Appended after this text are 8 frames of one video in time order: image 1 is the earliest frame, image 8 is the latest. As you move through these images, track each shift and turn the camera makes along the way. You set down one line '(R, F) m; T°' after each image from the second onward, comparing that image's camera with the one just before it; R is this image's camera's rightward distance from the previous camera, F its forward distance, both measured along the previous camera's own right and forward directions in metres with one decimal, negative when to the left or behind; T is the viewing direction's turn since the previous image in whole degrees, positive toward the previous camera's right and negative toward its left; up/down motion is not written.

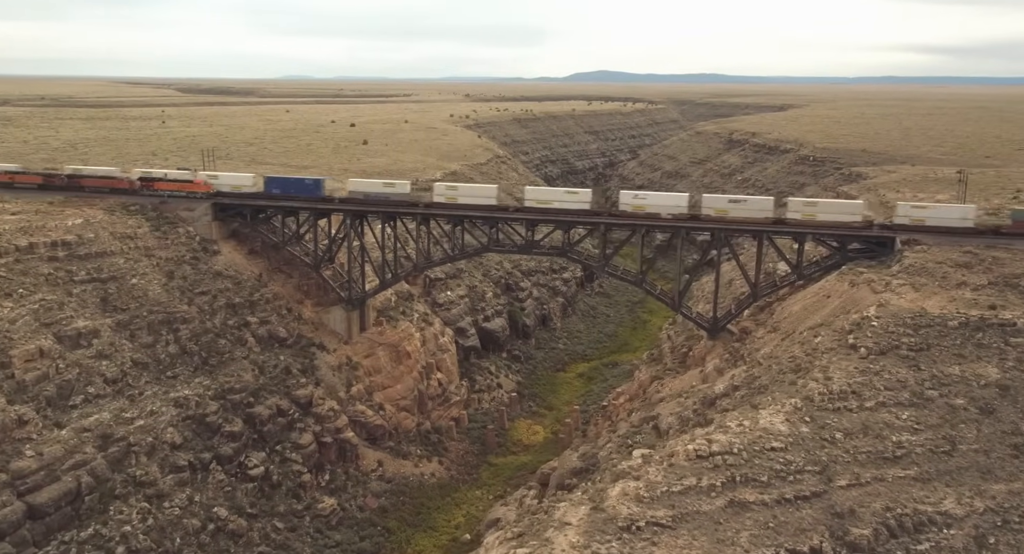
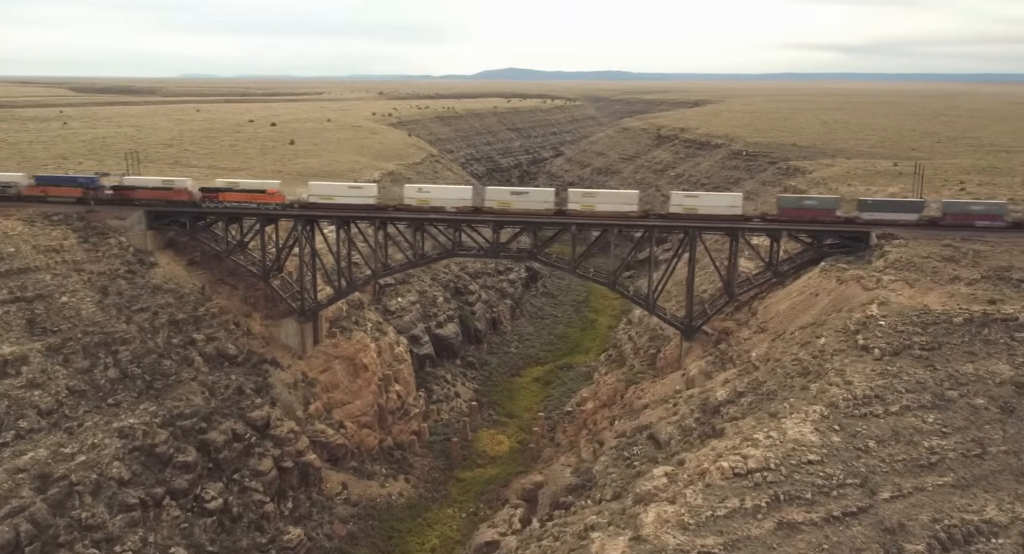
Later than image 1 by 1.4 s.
(-2.5, +2.2) m; +6°
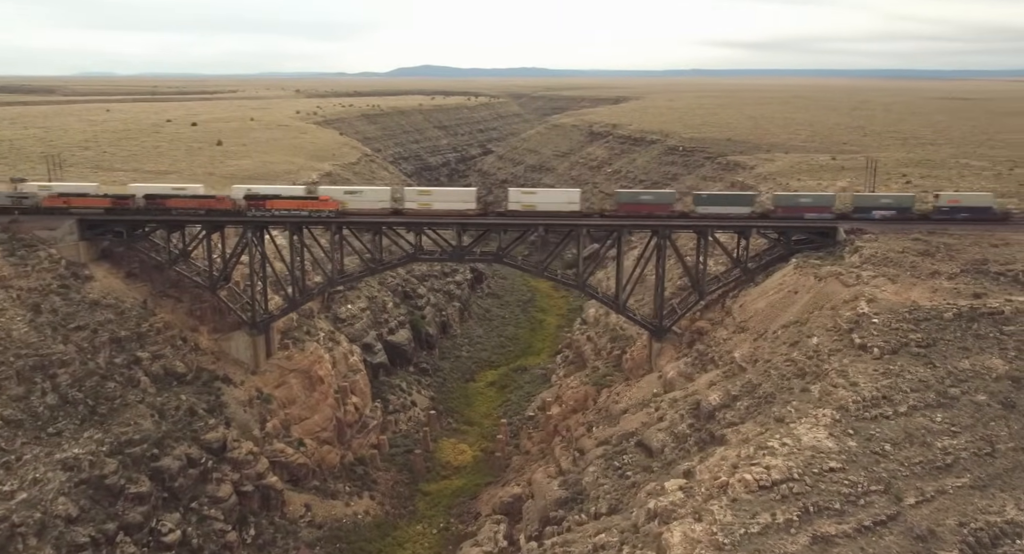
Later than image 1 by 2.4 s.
(-2.0, +1.5) m; +5°
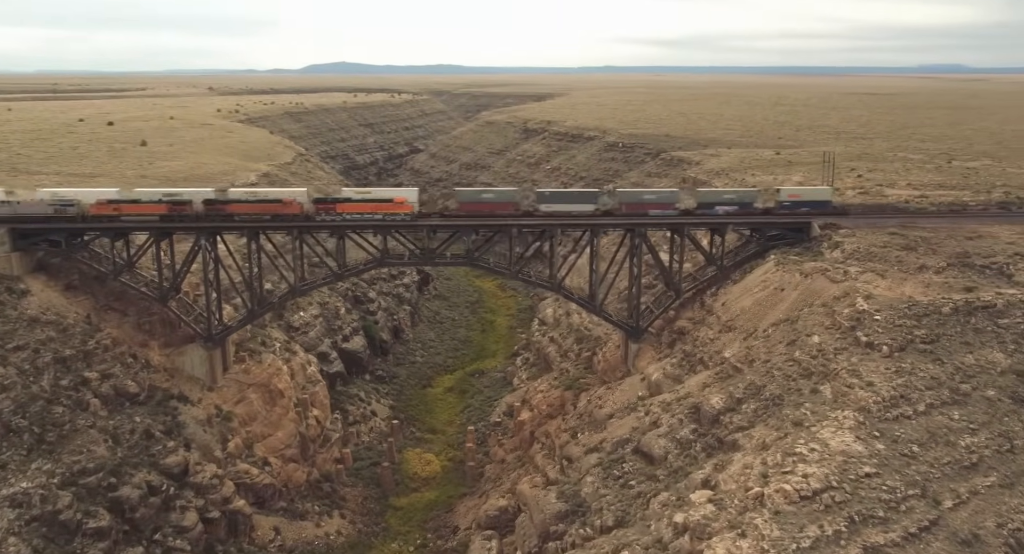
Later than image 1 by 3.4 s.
(-2.3, +1.5) m; +5°
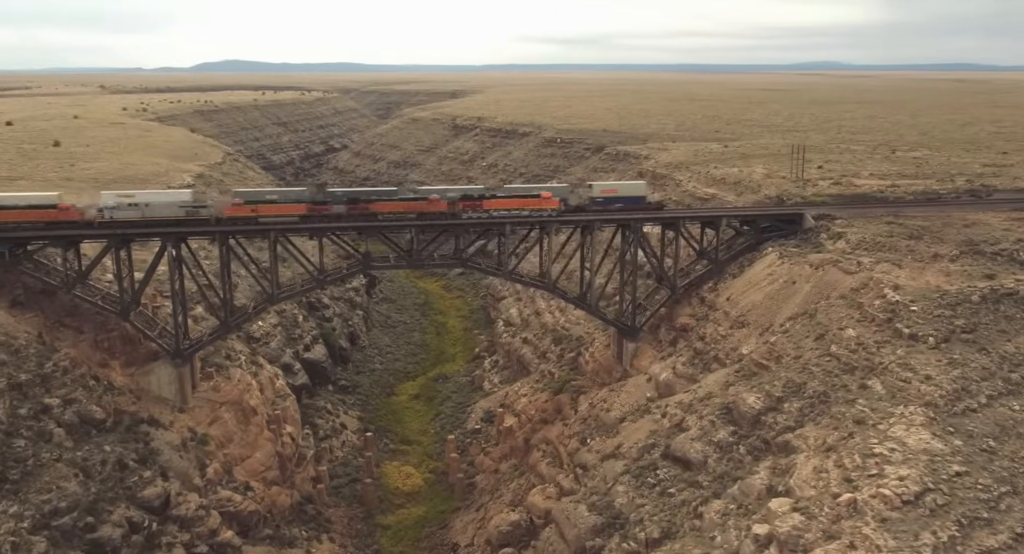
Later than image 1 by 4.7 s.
(-3.6, +2.0) m; +6°
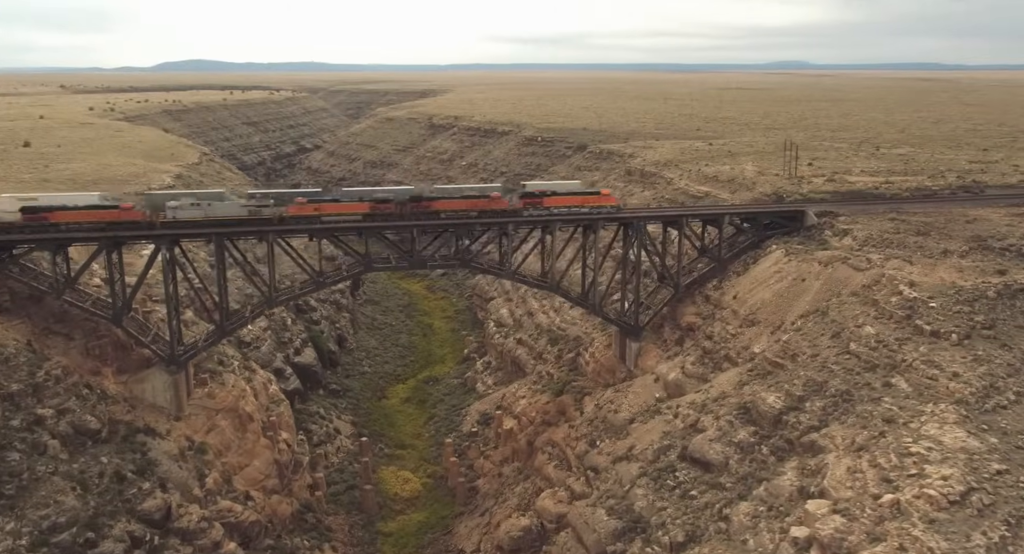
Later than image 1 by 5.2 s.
(-1.5, +0.6) m; +2°
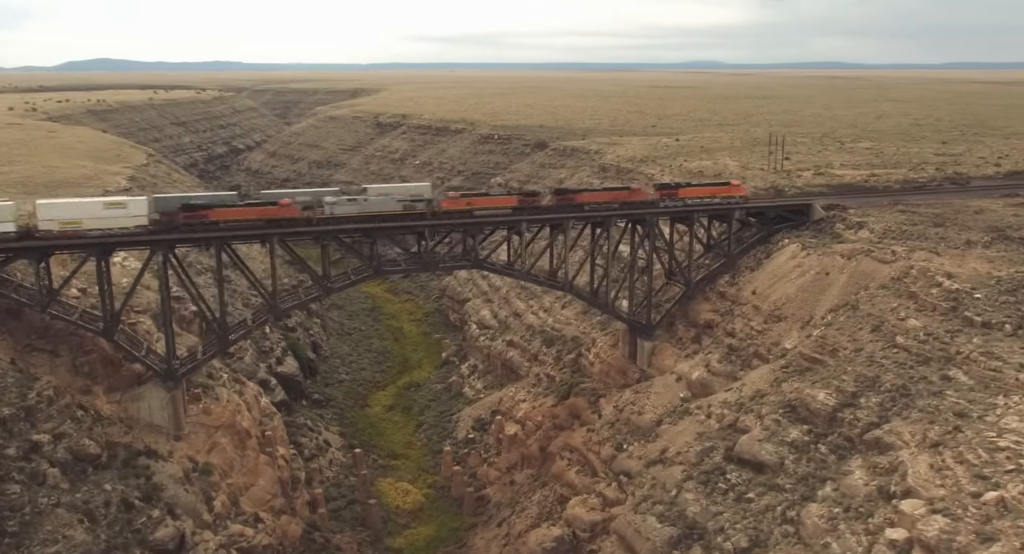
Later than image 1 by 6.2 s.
(-3.5, +1.4) m; +5°
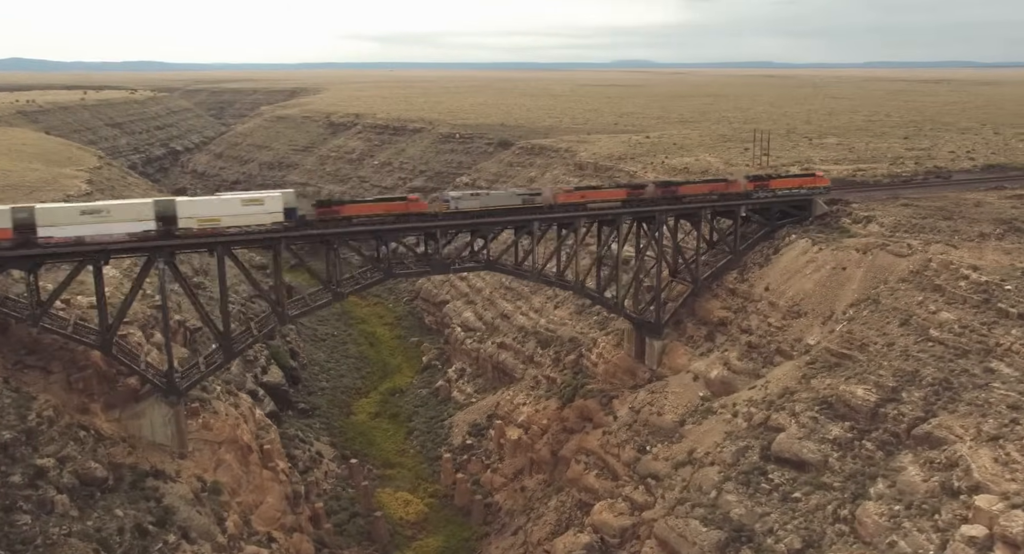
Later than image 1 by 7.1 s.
(-2.9, +1.0) m; +4°
